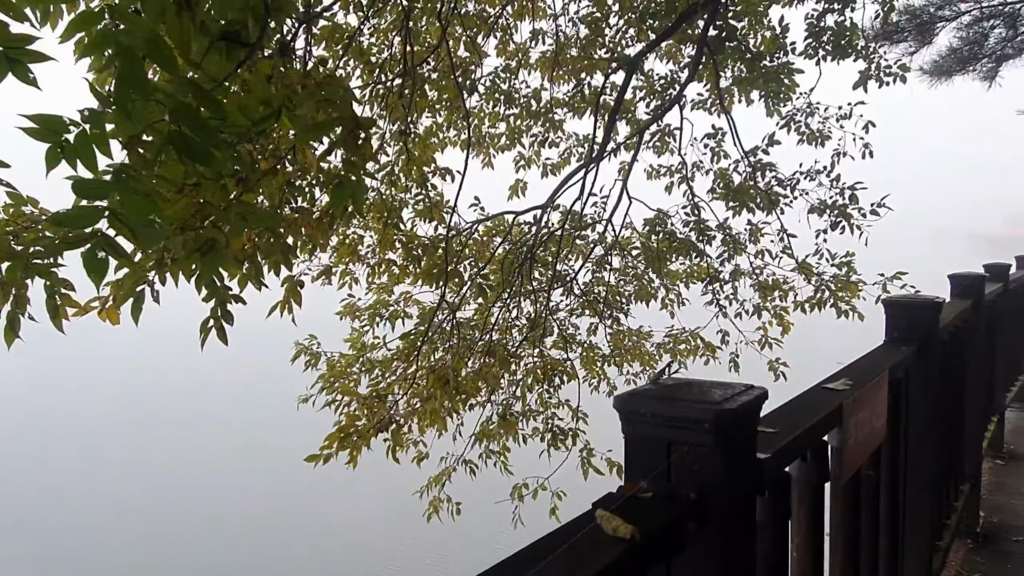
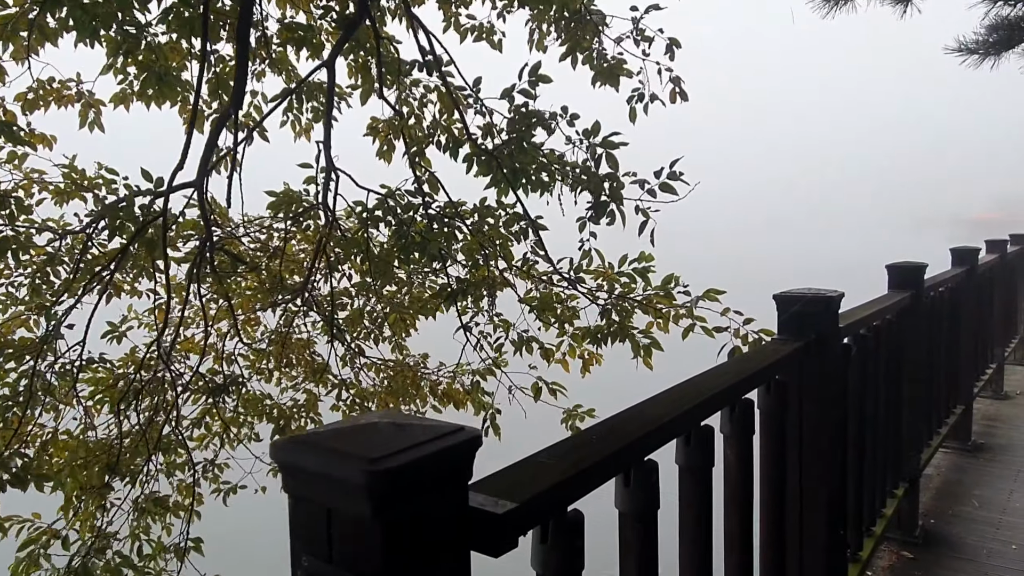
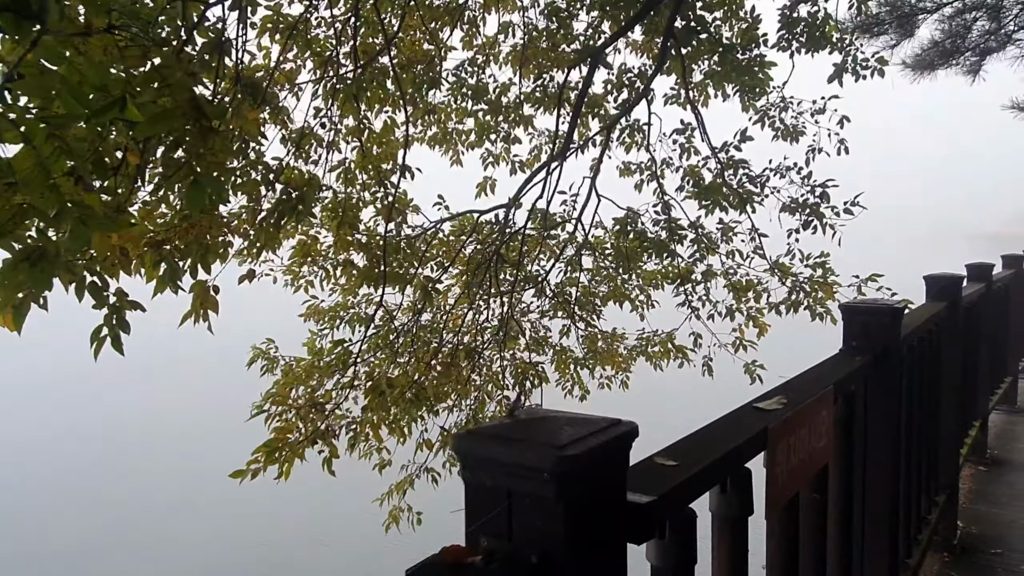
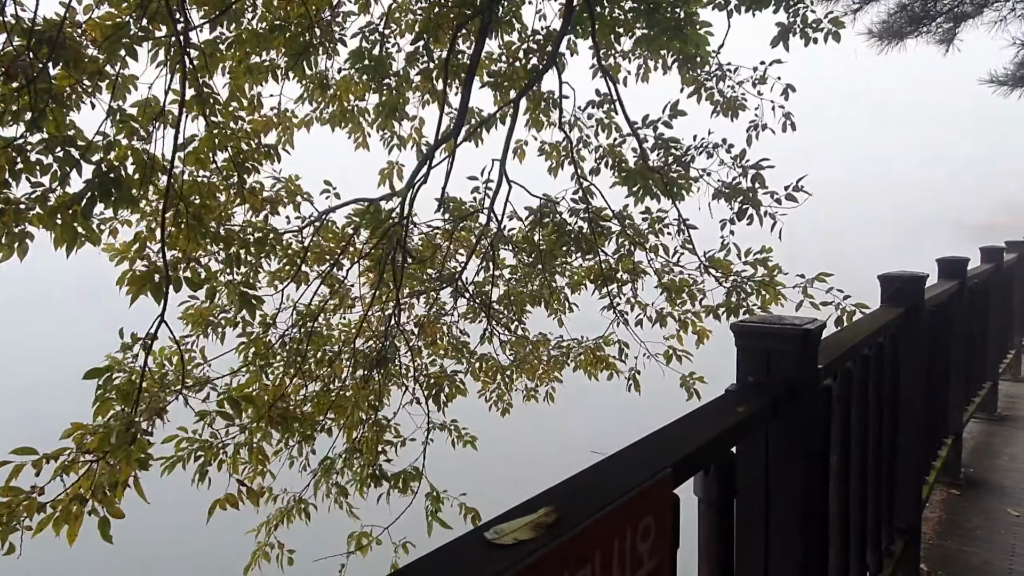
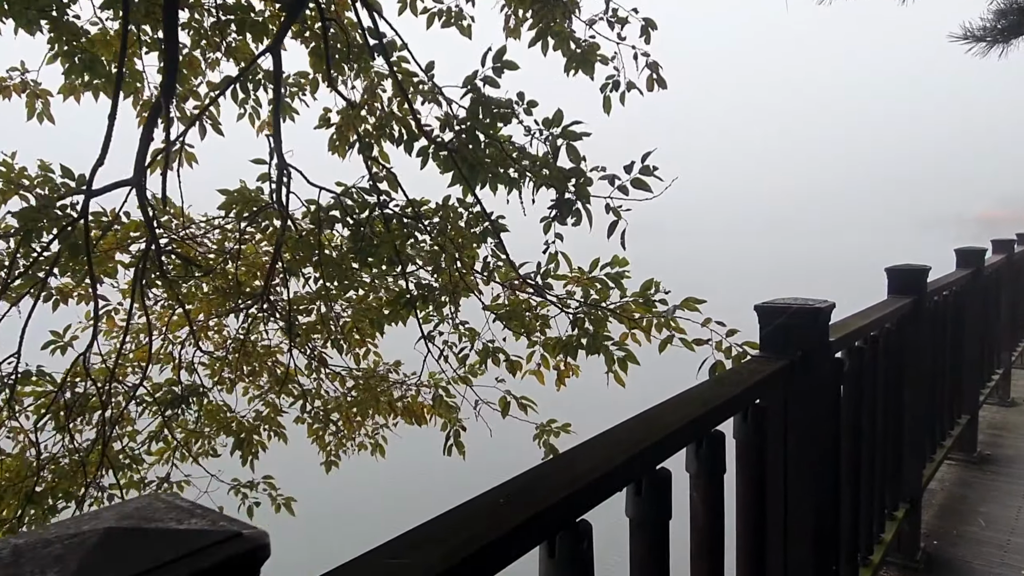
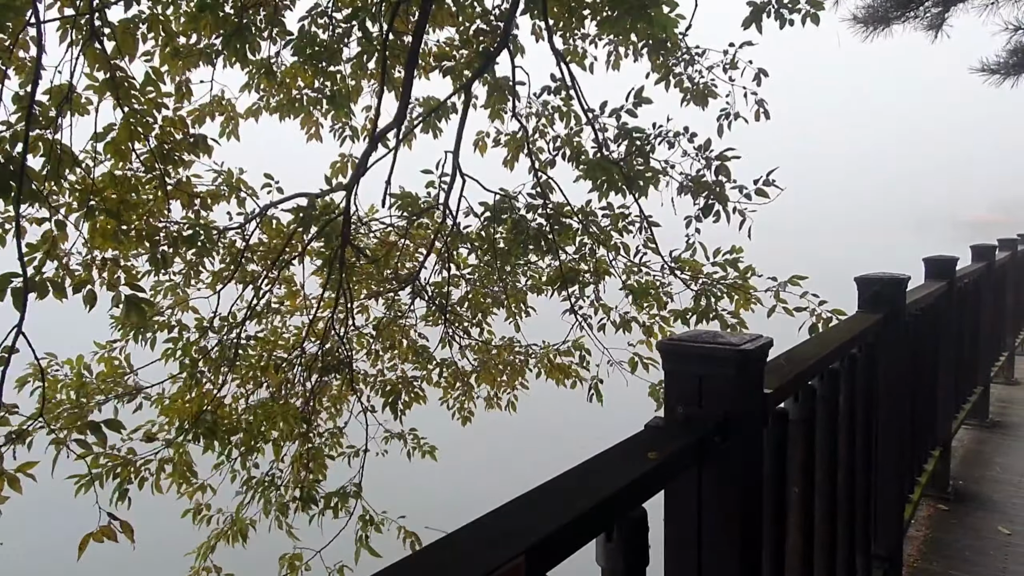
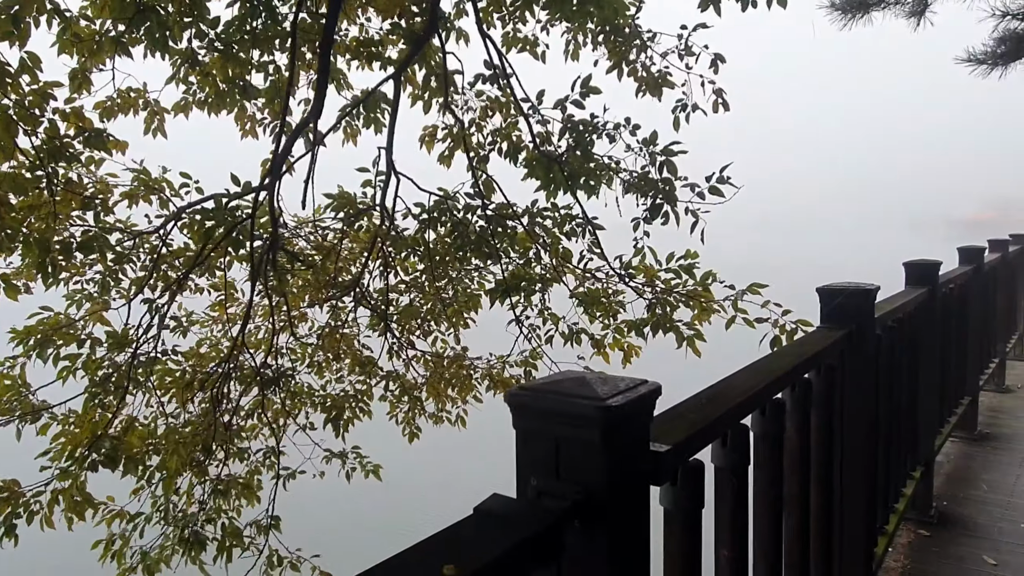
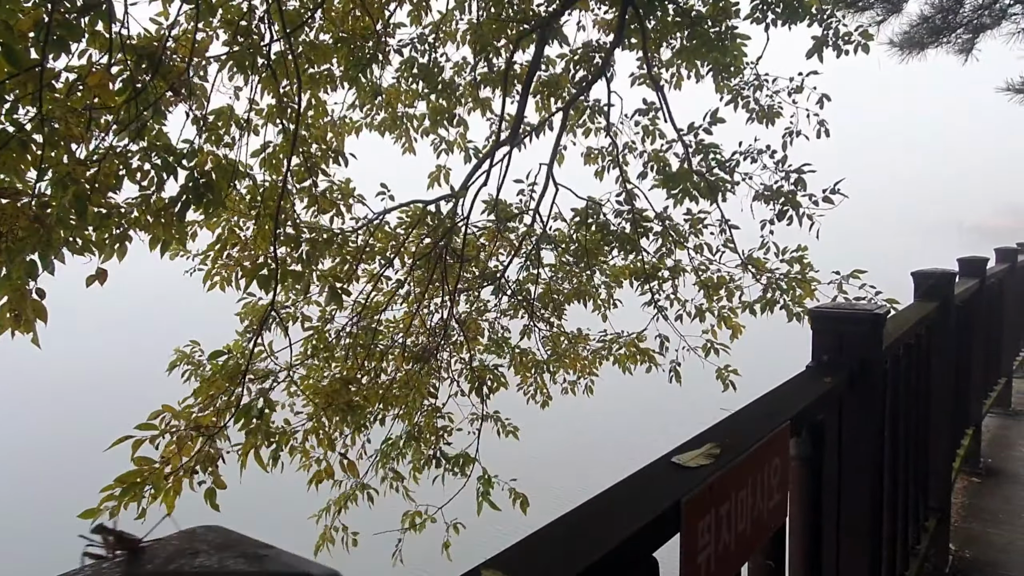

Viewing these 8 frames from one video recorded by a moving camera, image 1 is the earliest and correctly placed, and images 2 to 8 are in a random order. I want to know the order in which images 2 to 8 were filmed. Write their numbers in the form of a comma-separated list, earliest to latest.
3, 8, 4, 6, 7, 2, 5
